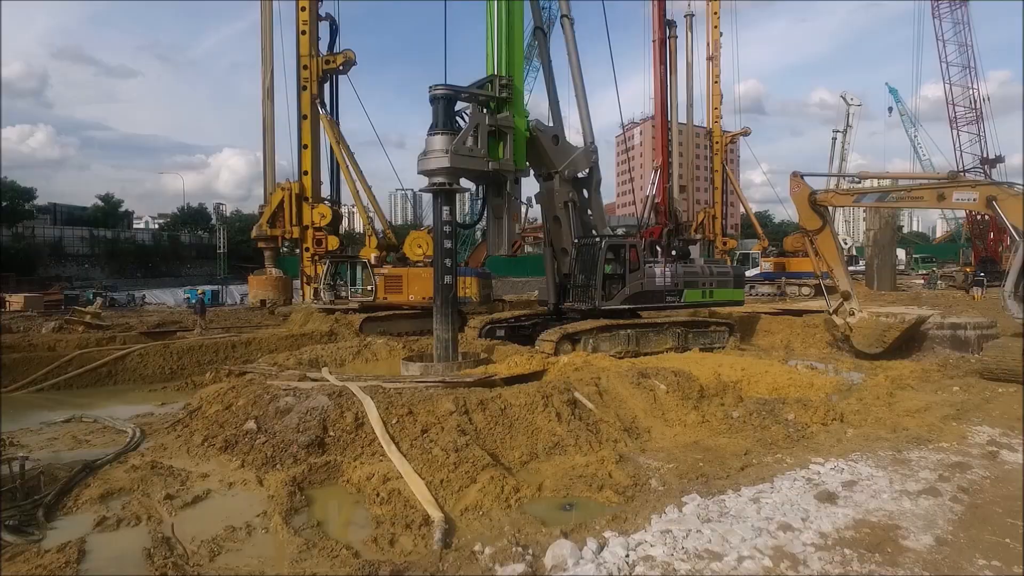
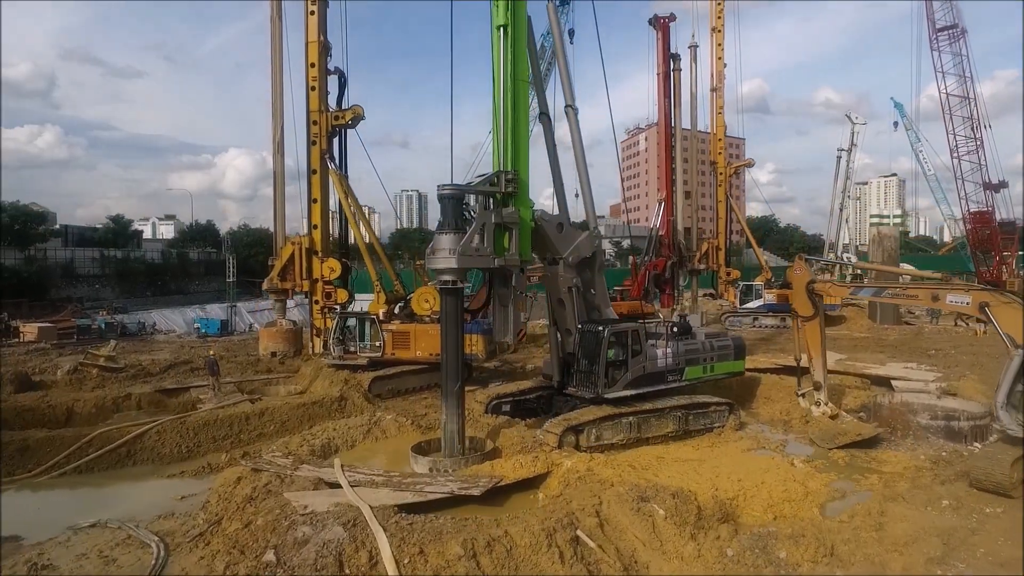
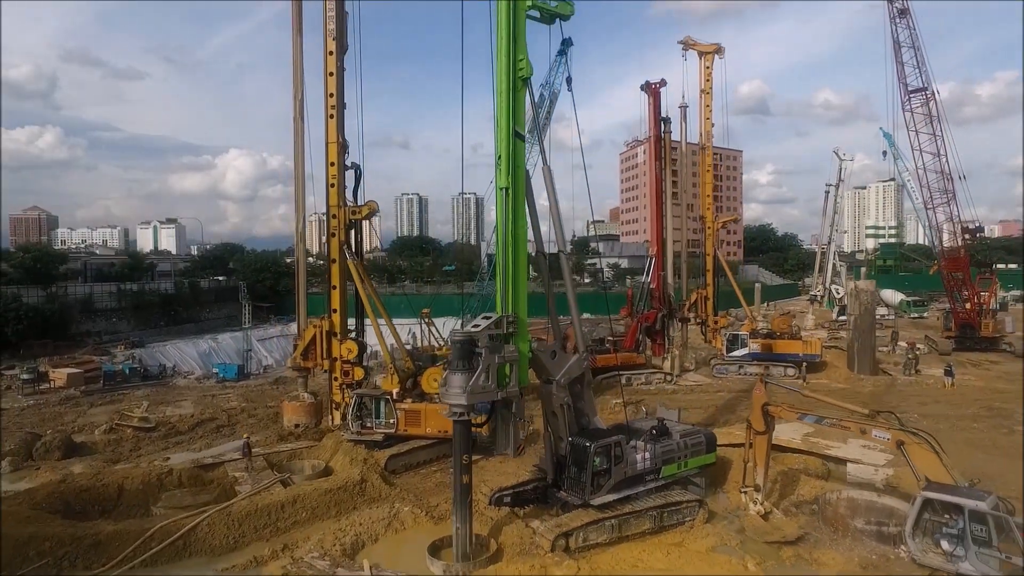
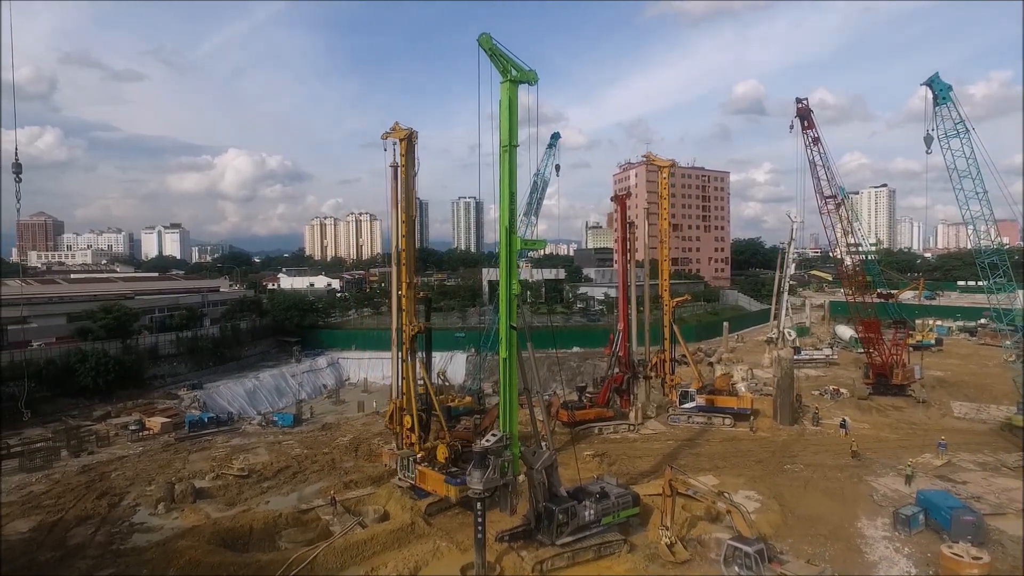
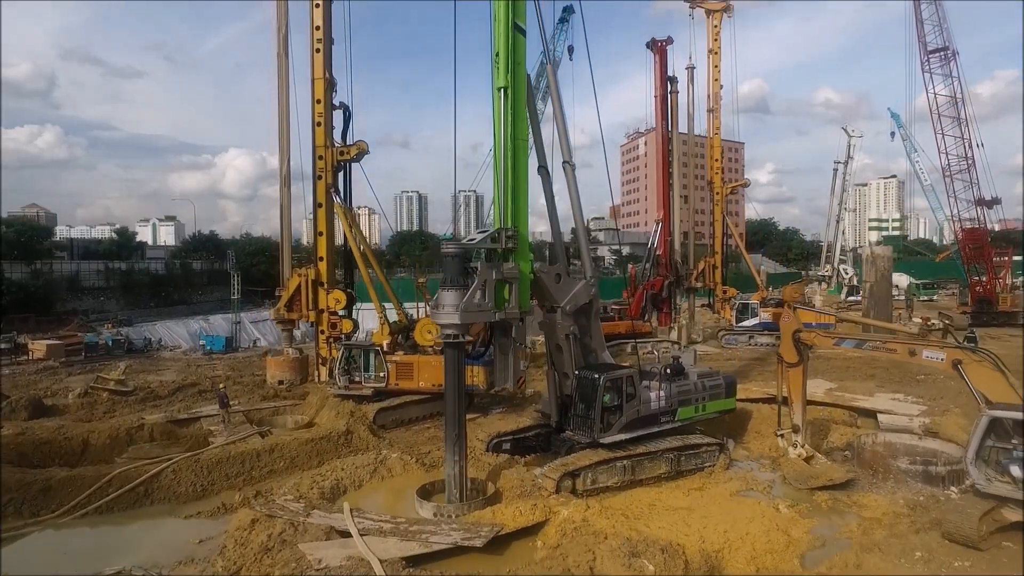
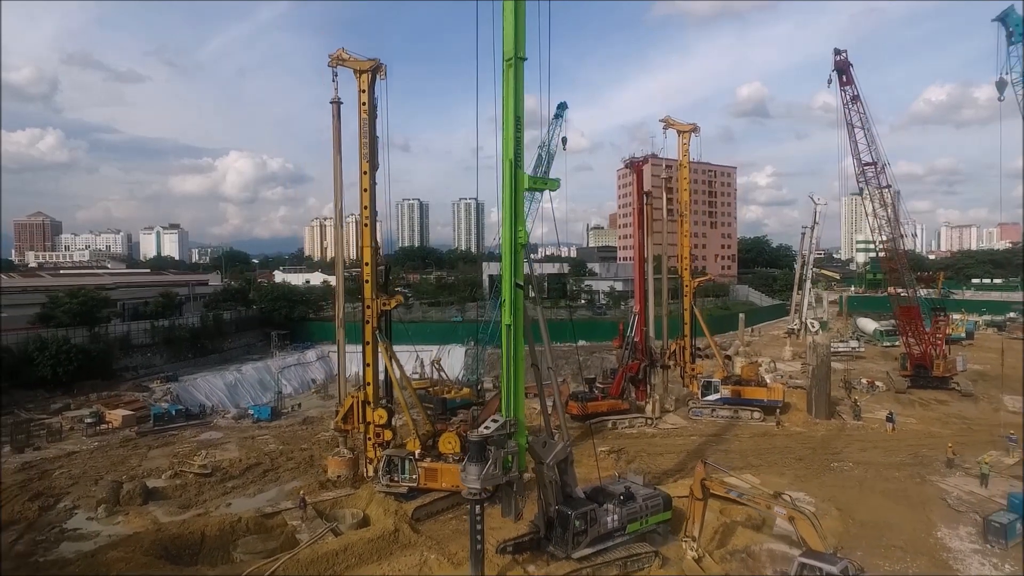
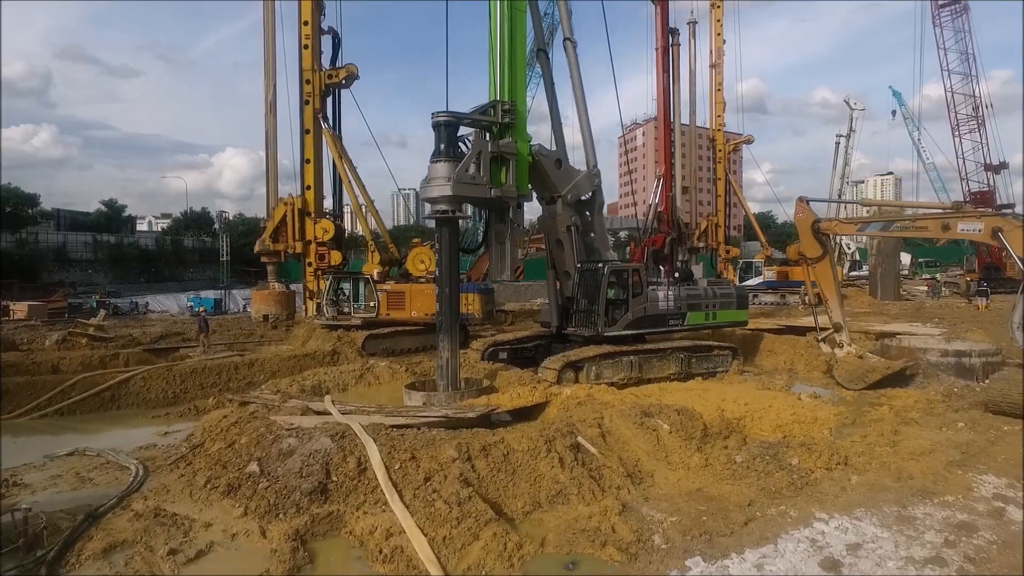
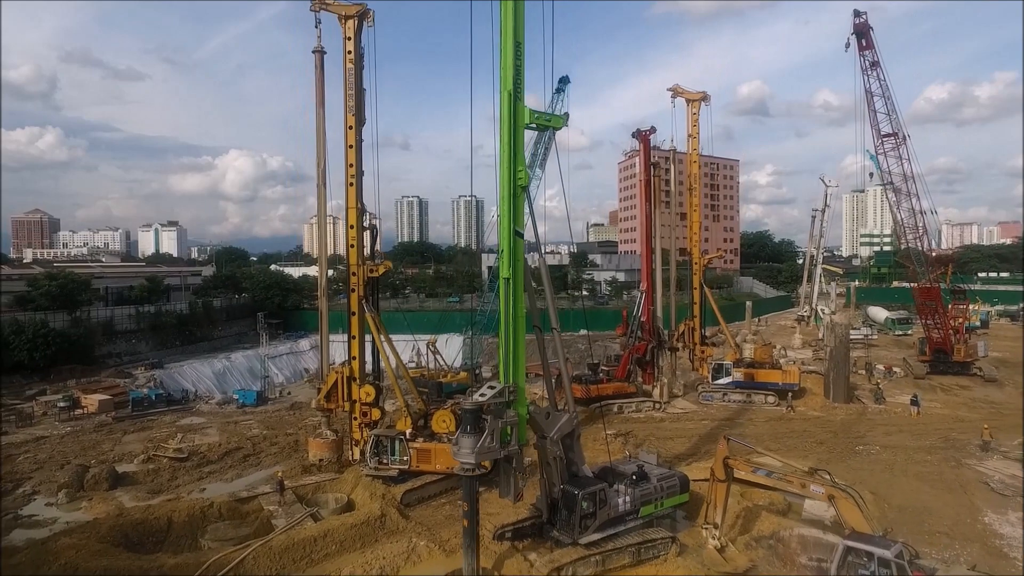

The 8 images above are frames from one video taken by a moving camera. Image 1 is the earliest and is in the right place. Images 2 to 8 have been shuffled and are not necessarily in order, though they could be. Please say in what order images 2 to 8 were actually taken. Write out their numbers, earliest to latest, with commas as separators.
7, 2, 5, 3, 8, 6, 4
